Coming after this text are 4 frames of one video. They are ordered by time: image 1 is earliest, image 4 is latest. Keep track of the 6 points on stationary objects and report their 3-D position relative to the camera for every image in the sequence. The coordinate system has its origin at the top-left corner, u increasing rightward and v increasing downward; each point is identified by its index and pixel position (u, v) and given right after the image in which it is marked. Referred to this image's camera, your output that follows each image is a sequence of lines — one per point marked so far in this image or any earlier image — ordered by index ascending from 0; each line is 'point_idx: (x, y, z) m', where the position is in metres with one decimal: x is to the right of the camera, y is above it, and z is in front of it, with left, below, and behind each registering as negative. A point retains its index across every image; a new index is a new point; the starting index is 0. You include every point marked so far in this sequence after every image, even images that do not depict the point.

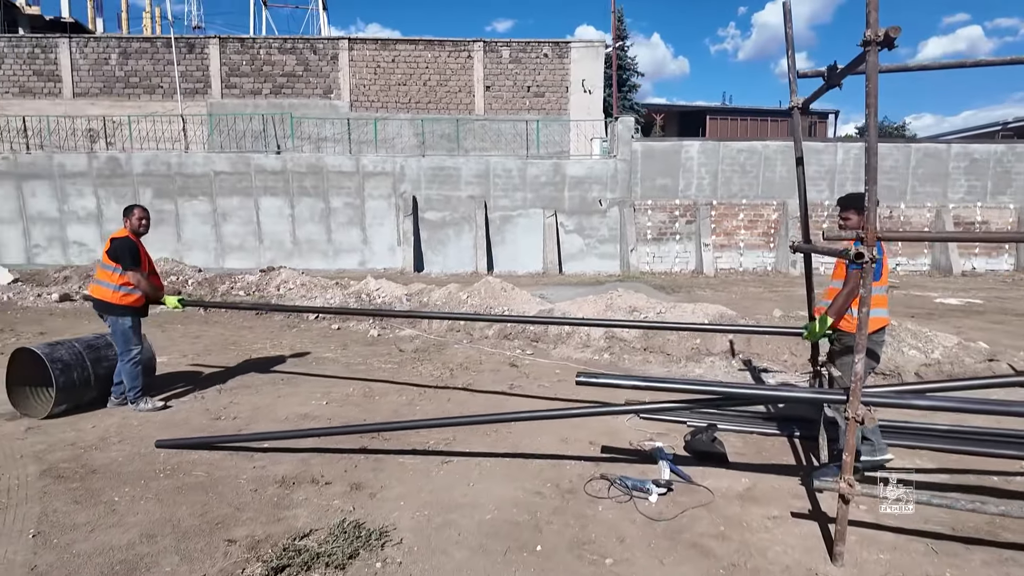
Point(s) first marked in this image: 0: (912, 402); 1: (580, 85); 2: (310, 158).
0: (+1.7, -0.5, +2.5) m
1: (+2.2, +6.5, +19.1) m
2: (-4.7, +3.1, +14.4) m
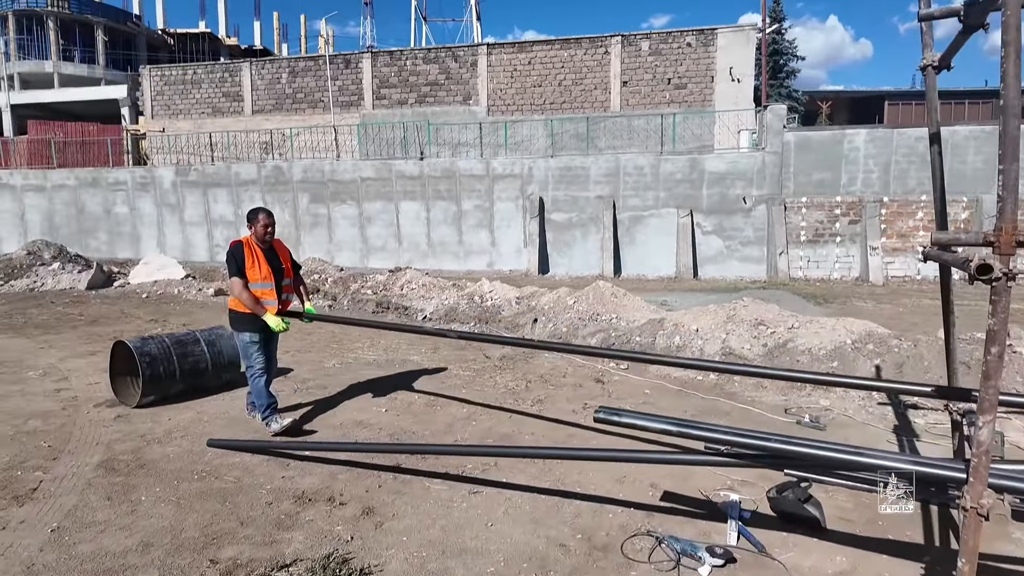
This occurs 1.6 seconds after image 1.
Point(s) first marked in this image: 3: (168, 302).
0: (+1.5, -0.6, +1.6) m
1: (+6.3, +6.3, +17.6) m
2: (-1.7, +3.1, +14.7) m
3: (-6.2, -0.3, +10.9) m
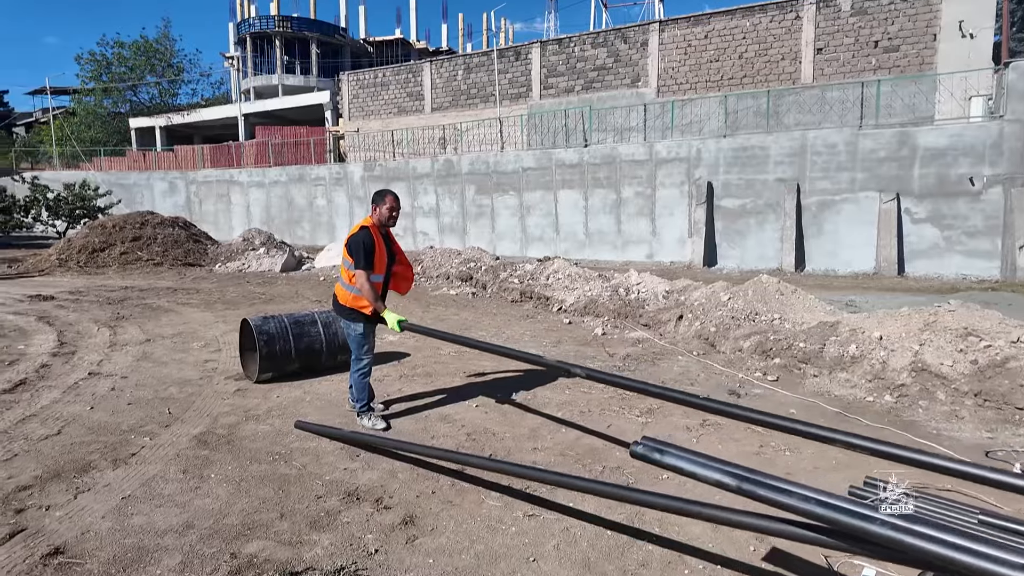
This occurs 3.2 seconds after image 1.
0: (+1.3, -0.6, +0.7) m
1: (+10.6, +6.3, +14.5) m
2: (+2.1, +3.3, +14.1) m
3: (-3.4, +0.1, +11.8) m
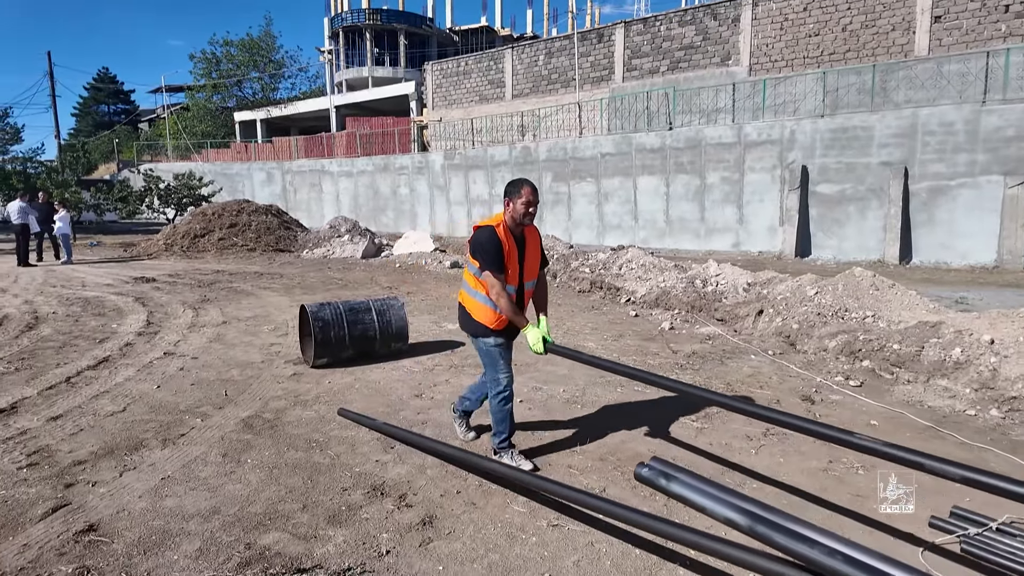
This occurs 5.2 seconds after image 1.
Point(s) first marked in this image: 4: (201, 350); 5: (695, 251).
0: (+1.1, -0.6, +0.4) m
1: (+12.4, +6.3, +12.5) m
2: (+3.8, +3.5, +13.4) m
3: (-2.0, +0.3, +12.0) m
4: (-2.9, -0.6, +5.7) m
5: (+4.1, +0.9, +13.7) m
